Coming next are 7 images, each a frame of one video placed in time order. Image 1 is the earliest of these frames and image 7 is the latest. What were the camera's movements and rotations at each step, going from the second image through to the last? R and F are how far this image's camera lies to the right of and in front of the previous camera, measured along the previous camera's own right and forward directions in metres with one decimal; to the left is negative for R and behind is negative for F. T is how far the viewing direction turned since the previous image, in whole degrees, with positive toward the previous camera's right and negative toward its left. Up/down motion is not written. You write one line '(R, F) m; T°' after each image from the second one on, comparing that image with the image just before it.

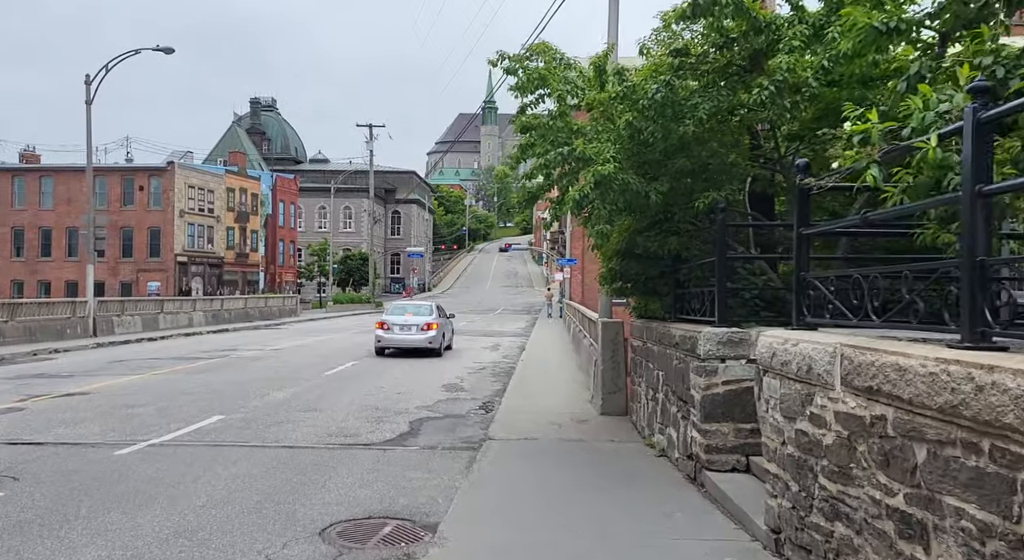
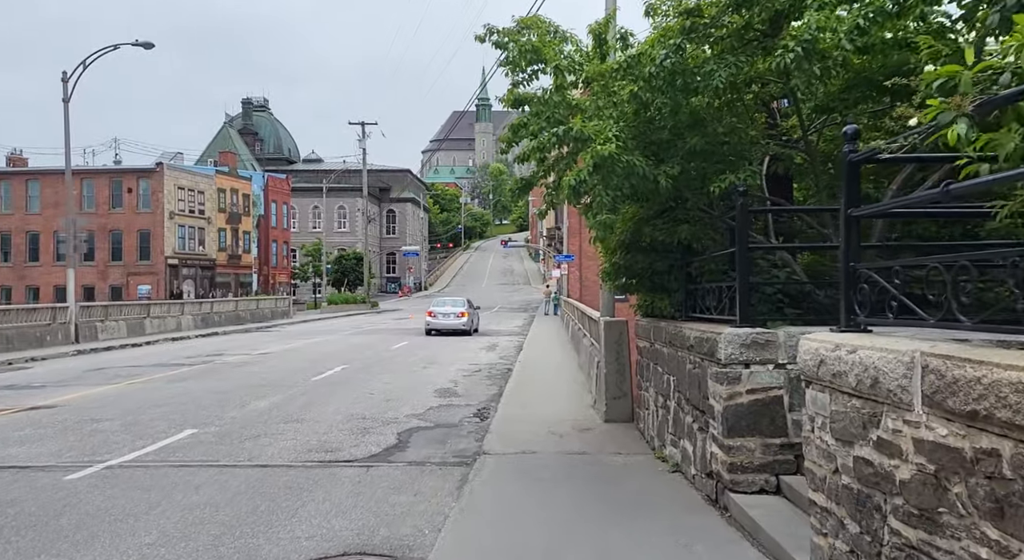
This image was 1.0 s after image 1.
(0.0, +0.8) m; 0°
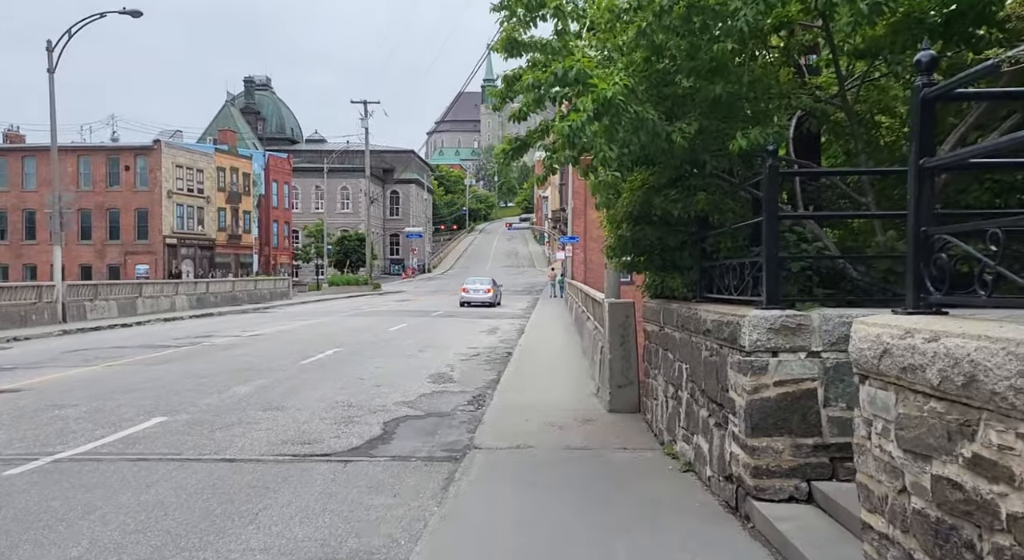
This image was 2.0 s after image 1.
(+0.1, +0.8) m; 0°
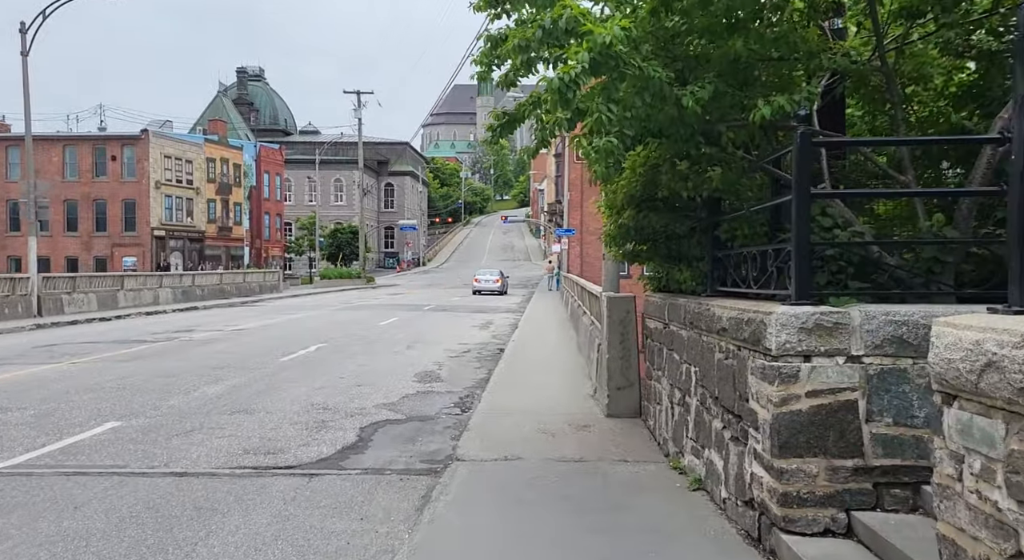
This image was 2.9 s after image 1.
(+0.1, +0.8) m; 0°
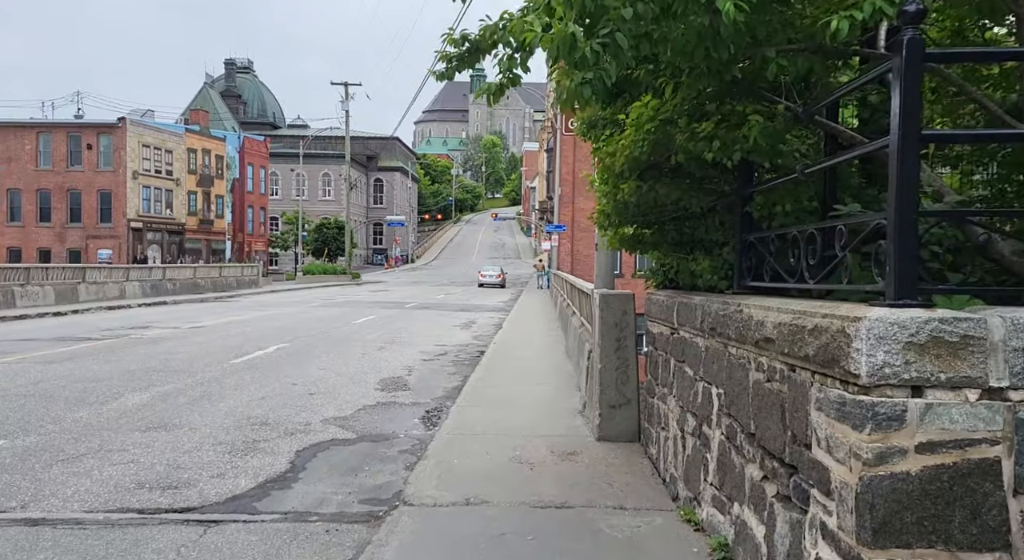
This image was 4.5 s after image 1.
(+0.2, +1.5) m; +1°
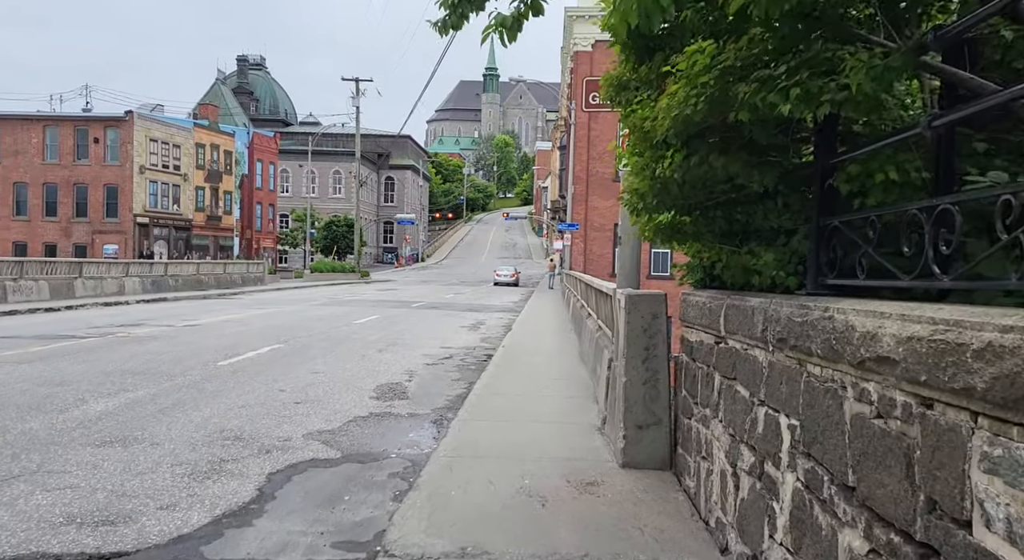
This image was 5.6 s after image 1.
(0.0, +1.0) m; -1°
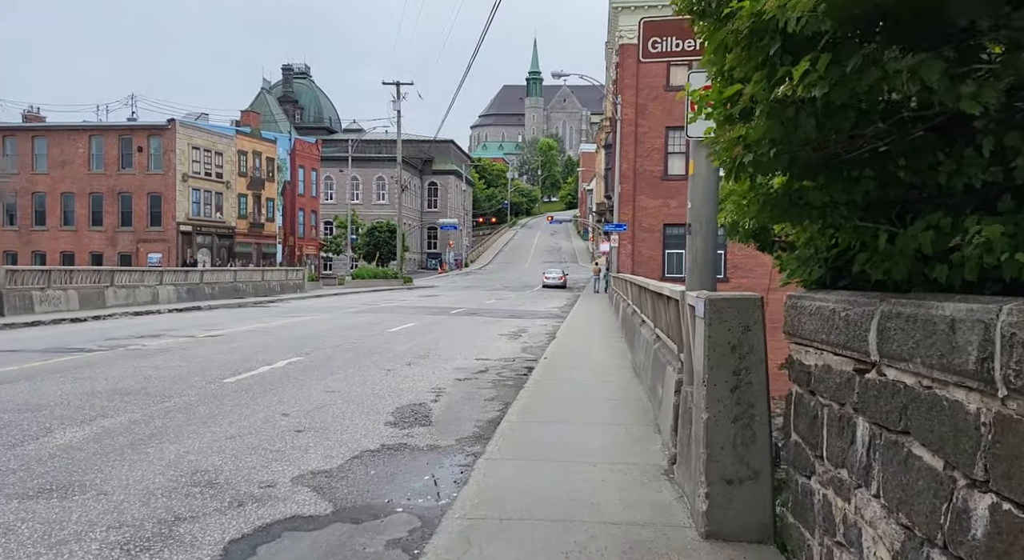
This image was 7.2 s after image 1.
(0.0, +1.5) m; -4°
